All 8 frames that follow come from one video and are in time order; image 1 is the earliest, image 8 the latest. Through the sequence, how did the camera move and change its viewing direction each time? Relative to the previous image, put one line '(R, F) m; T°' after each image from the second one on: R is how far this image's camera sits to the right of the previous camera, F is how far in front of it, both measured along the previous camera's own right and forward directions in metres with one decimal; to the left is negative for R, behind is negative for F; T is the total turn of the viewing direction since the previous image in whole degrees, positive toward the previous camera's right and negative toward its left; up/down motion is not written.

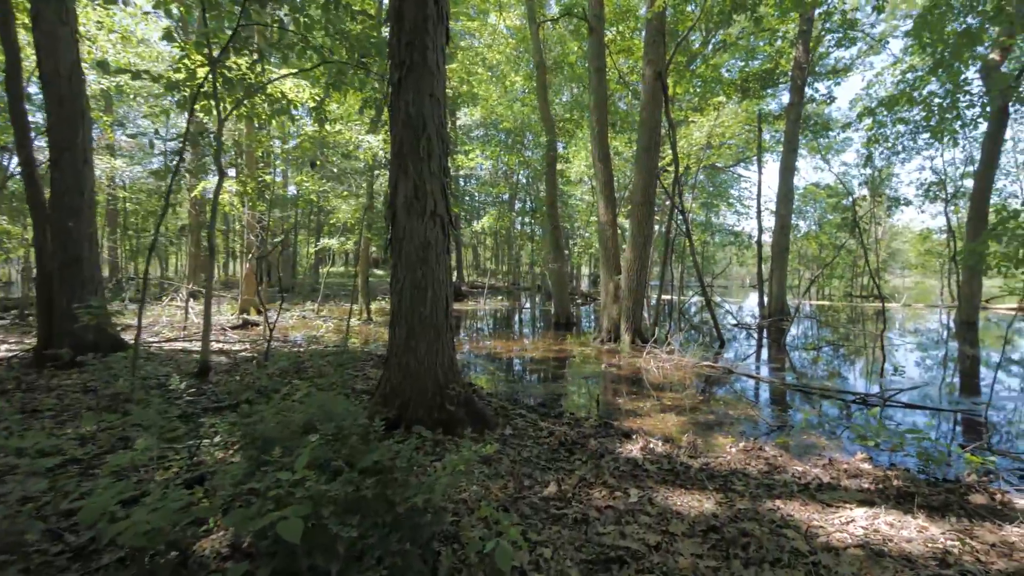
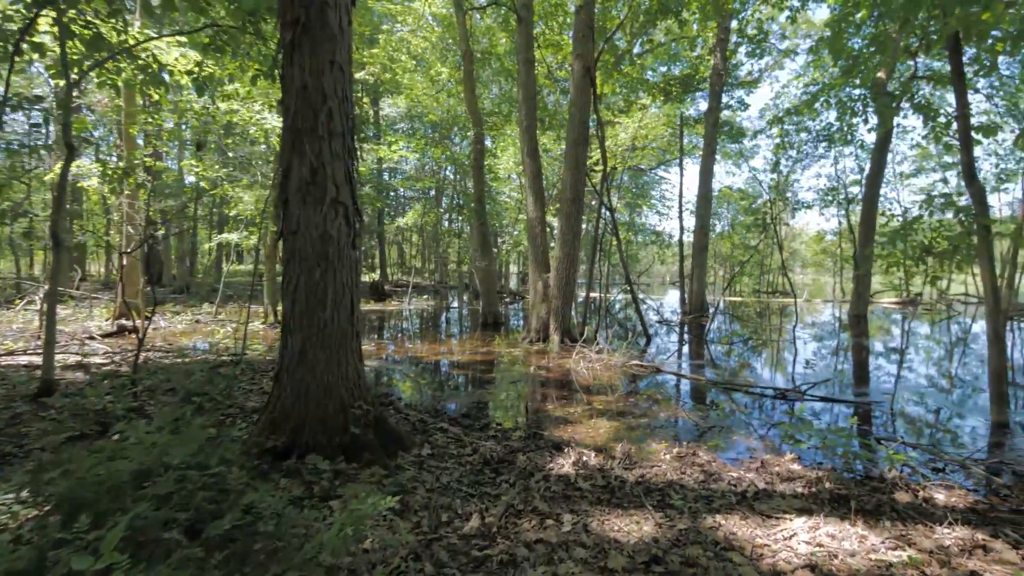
(+0.1, +0.4) m; +9°
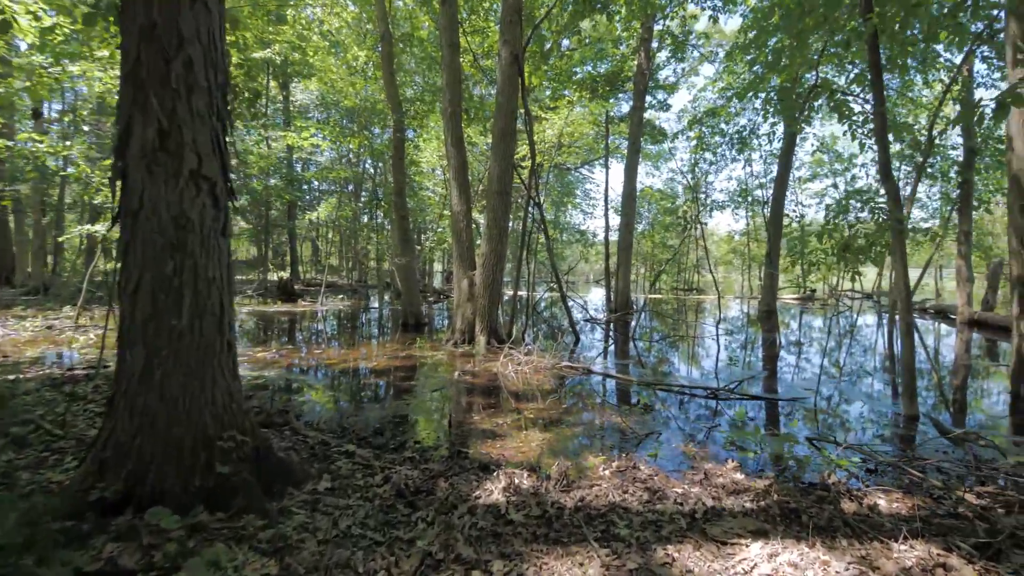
(0.0, +0.5) m; +9°
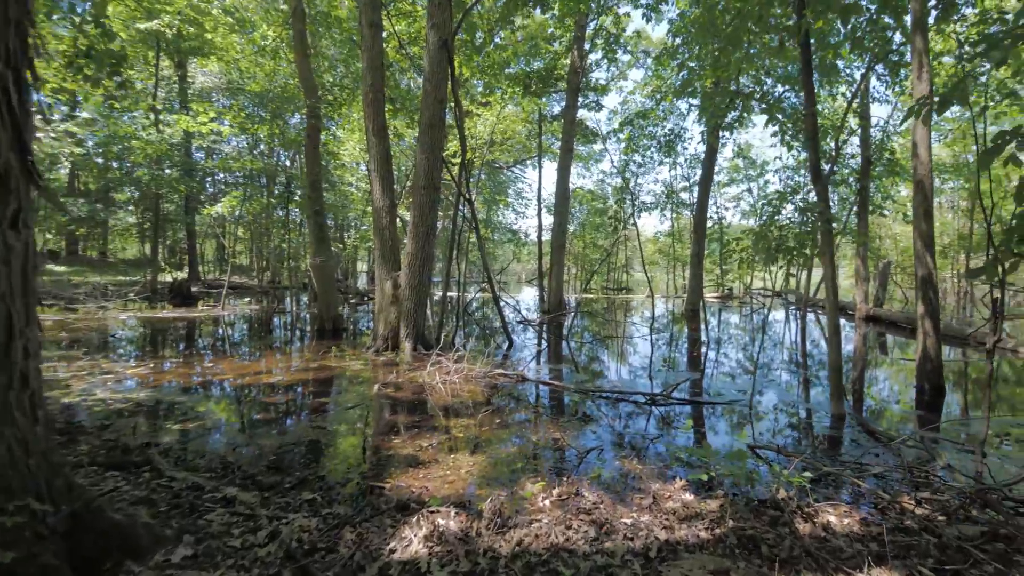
(0.0, +0.4) m; +8°
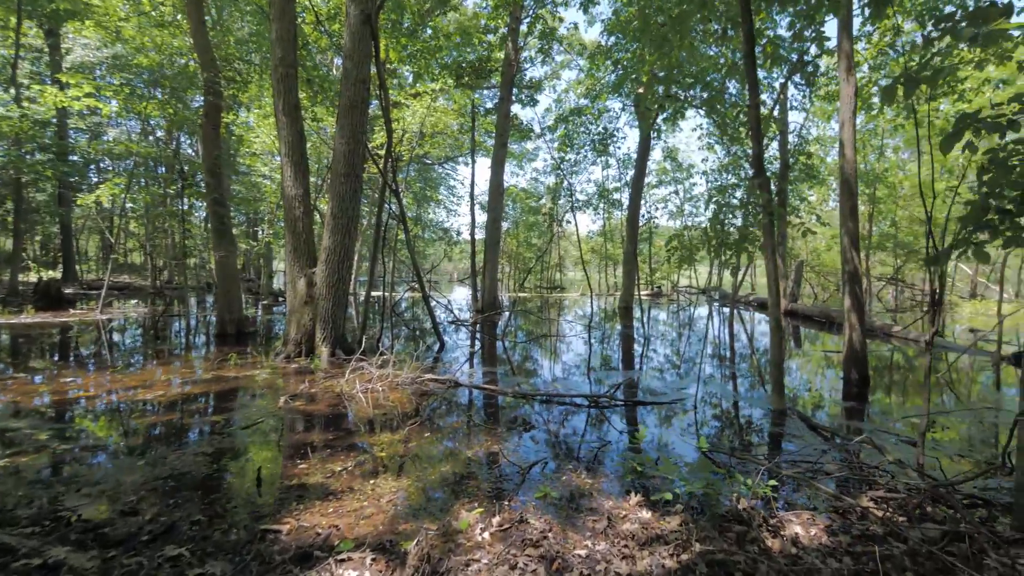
(0.0, +0.5) m; +8°
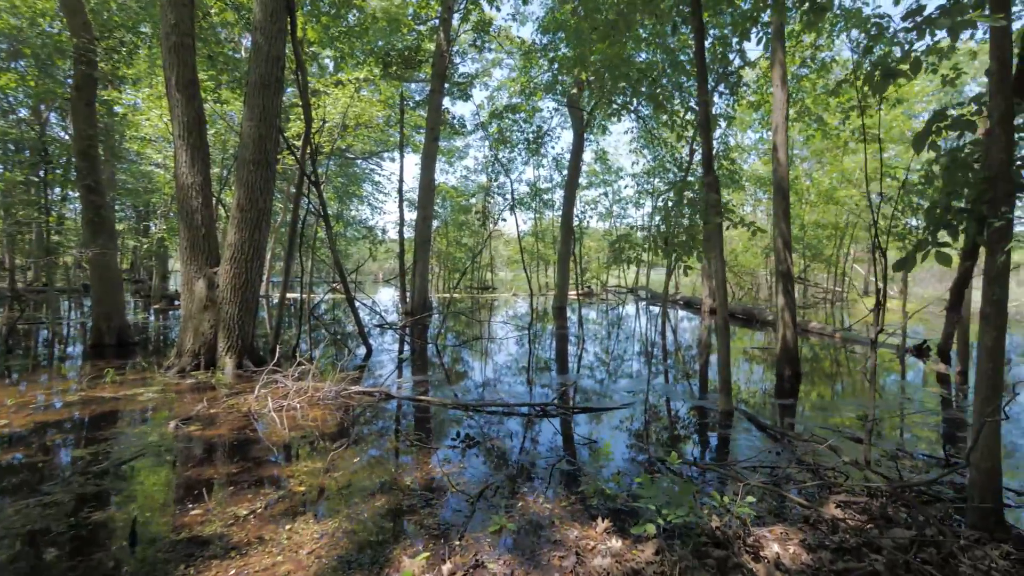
(-0.1, +0.4) m; +9°
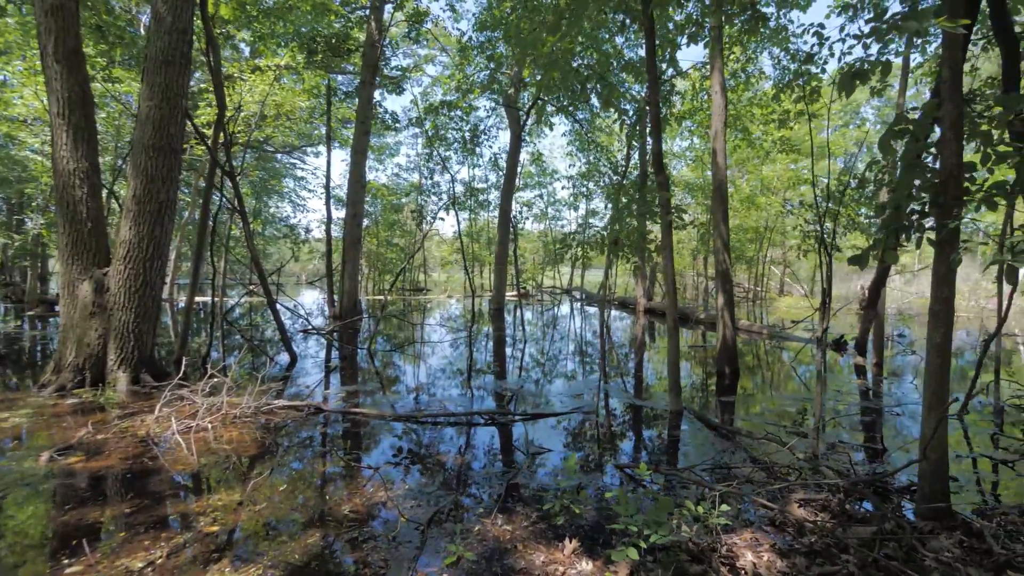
(-0.1, +0.3) m; +8°
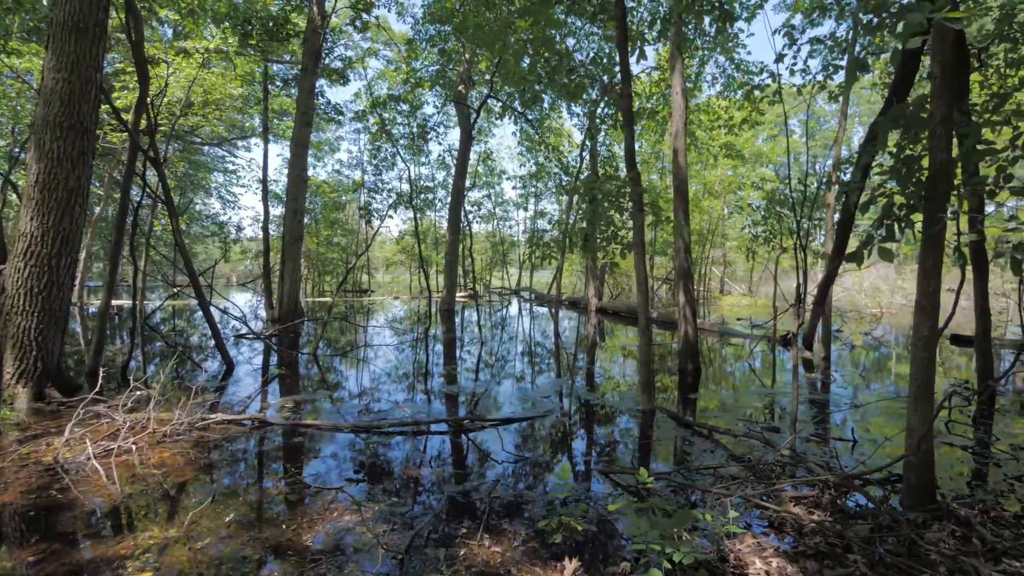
(-0.2, +0.2) m; +7°
